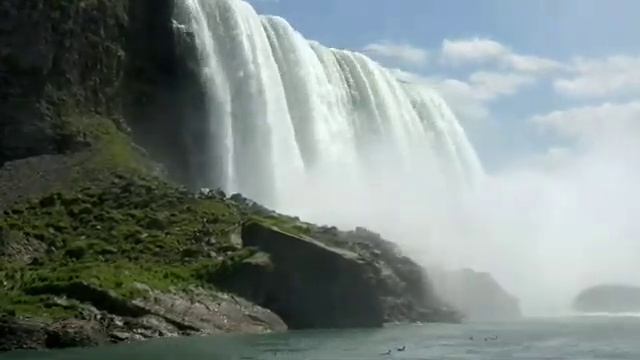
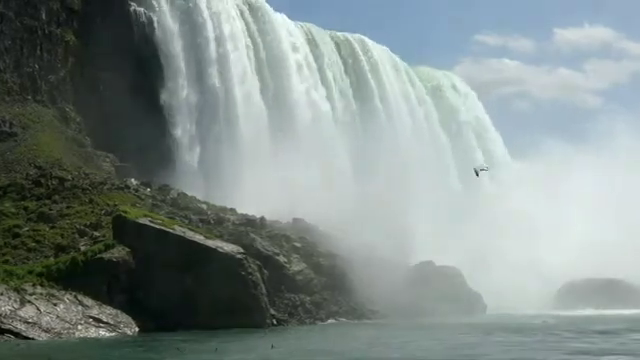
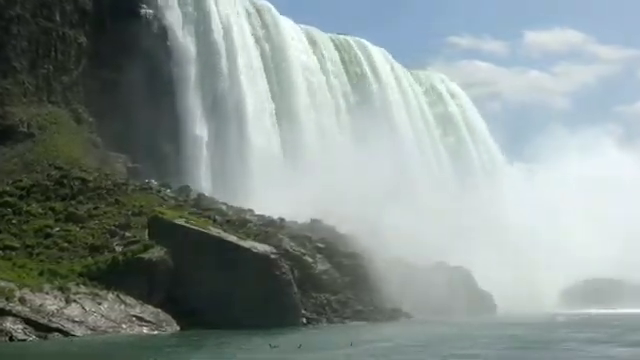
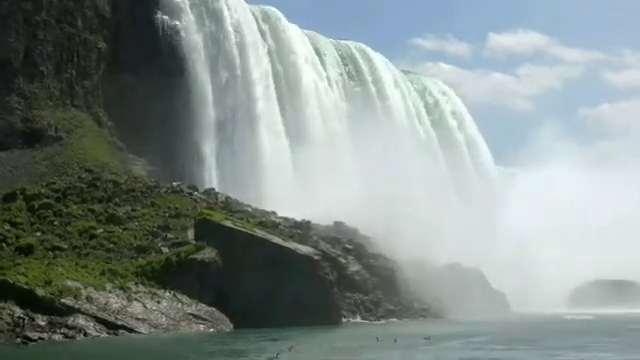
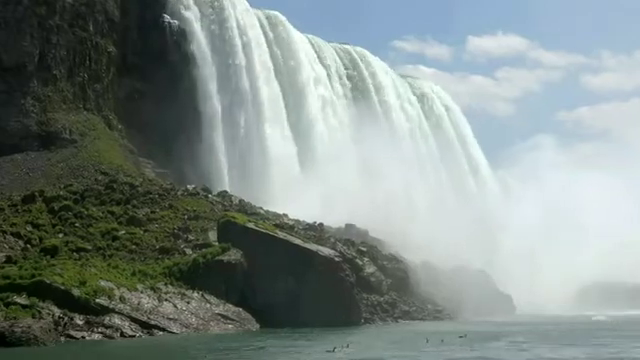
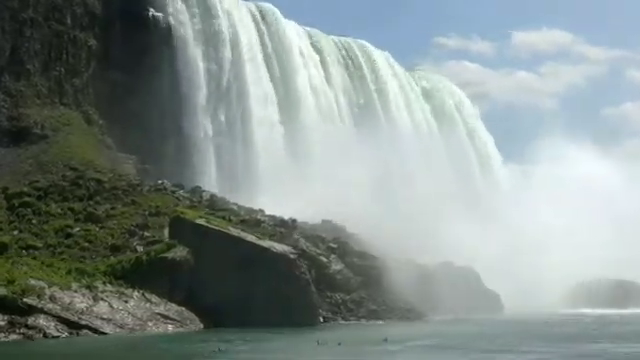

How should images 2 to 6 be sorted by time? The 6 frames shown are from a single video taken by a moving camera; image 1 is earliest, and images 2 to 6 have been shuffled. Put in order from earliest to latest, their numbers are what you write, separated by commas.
5, 4, 6, 3, 2
